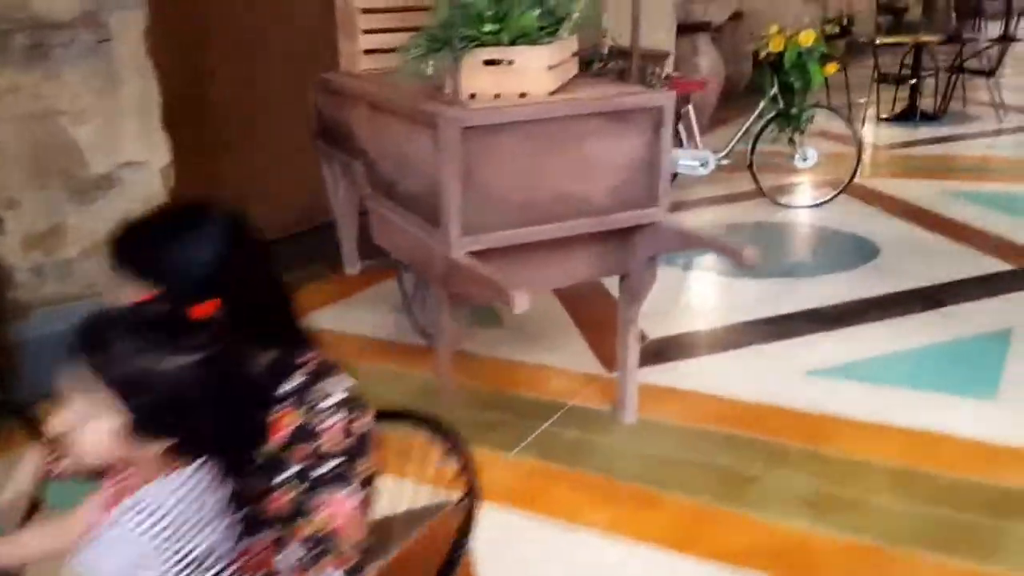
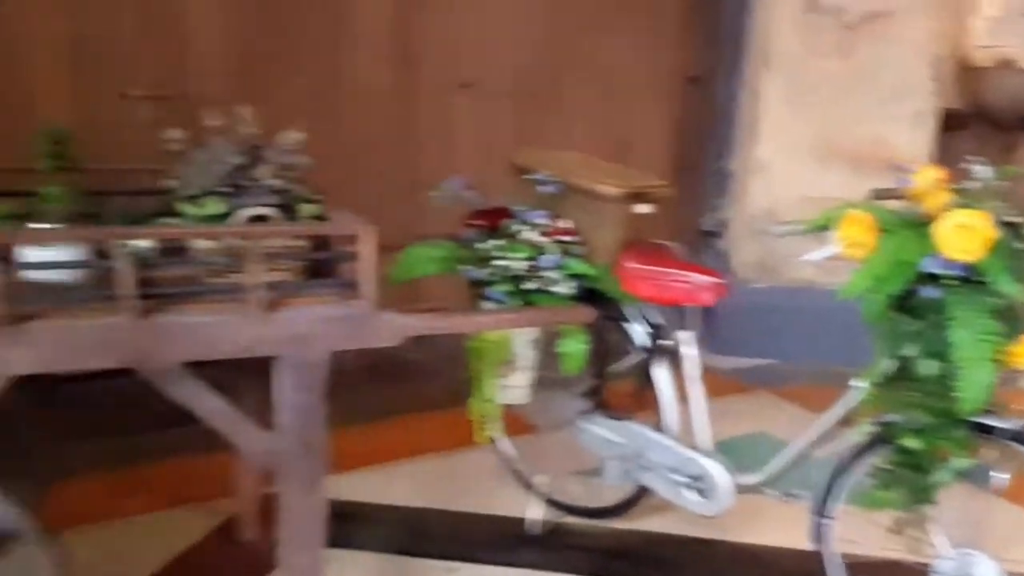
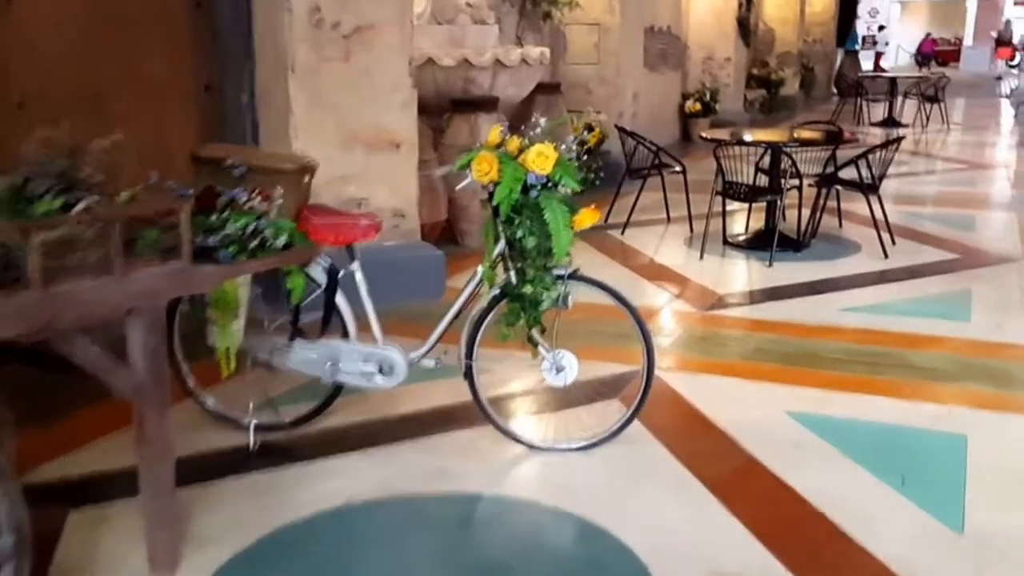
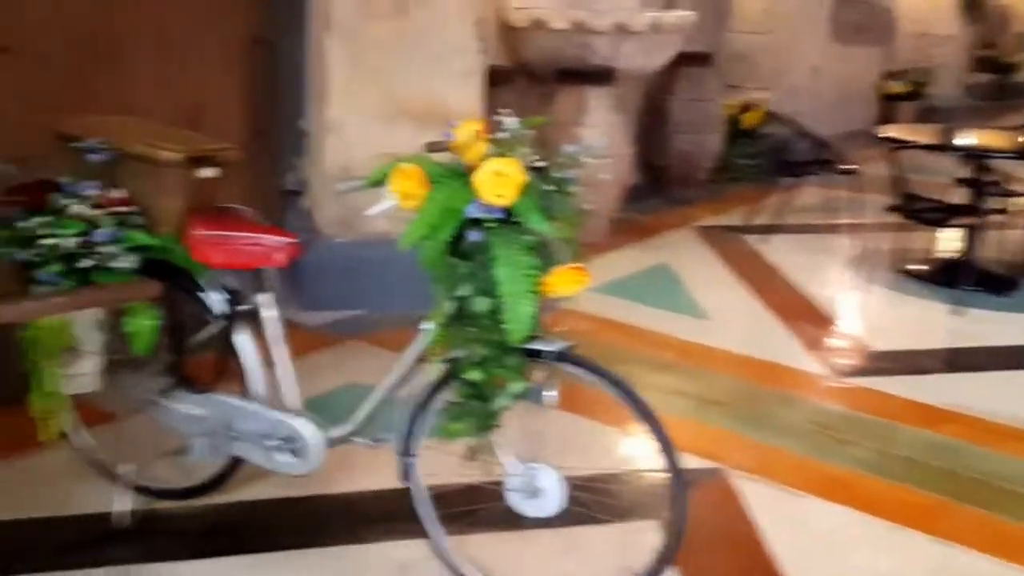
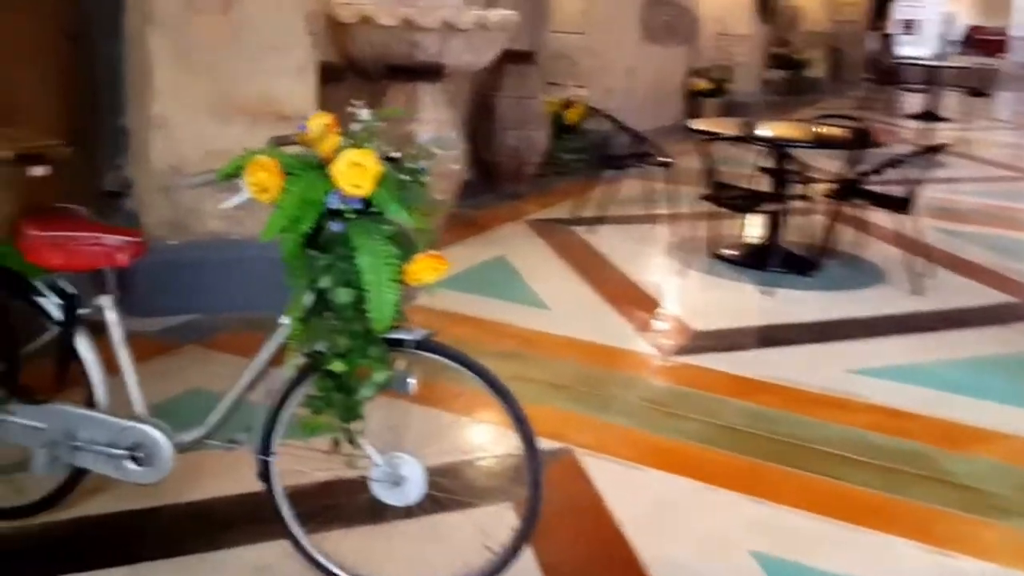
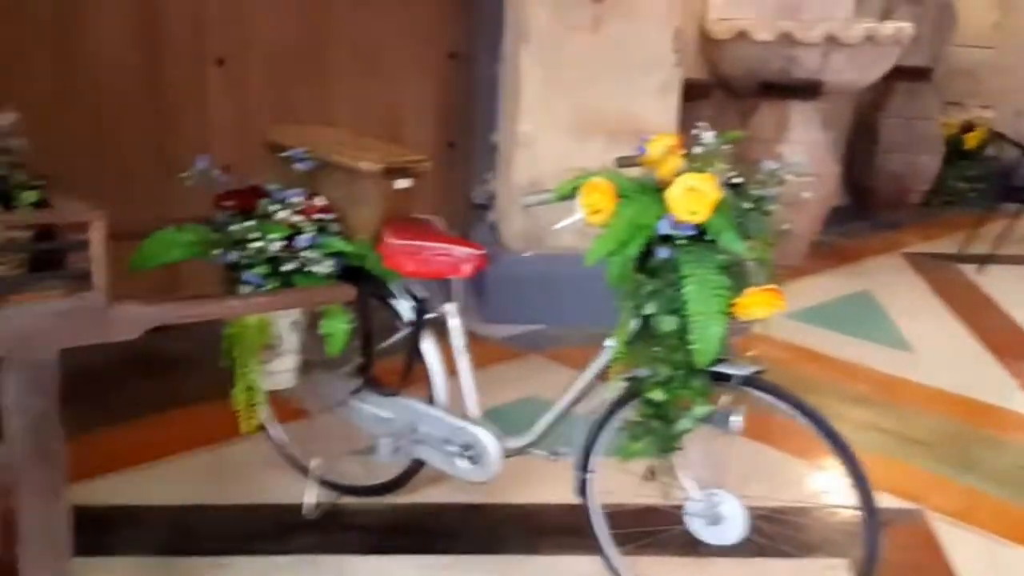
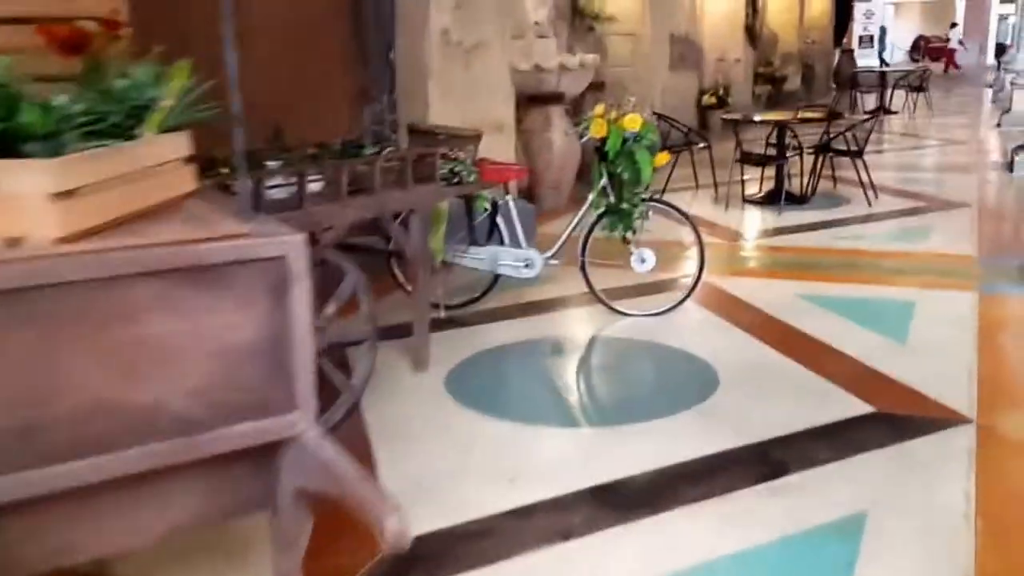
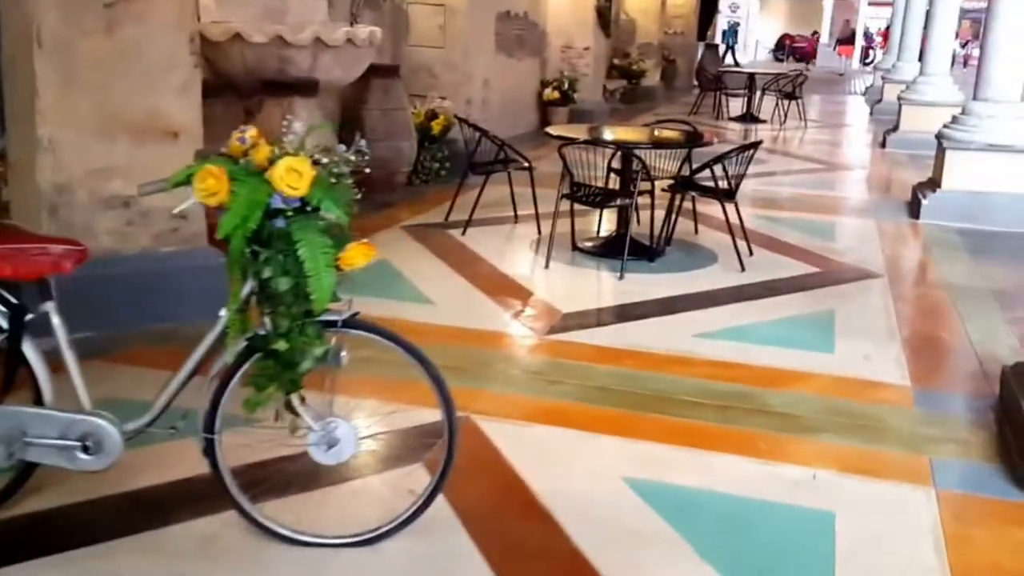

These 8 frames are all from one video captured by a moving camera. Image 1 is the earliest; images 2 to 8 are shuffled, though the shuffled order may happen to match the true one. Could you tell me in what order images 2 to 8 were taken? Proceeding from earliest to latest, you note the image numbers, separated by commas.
7, 3, 8, 5, 4, 6, 2
